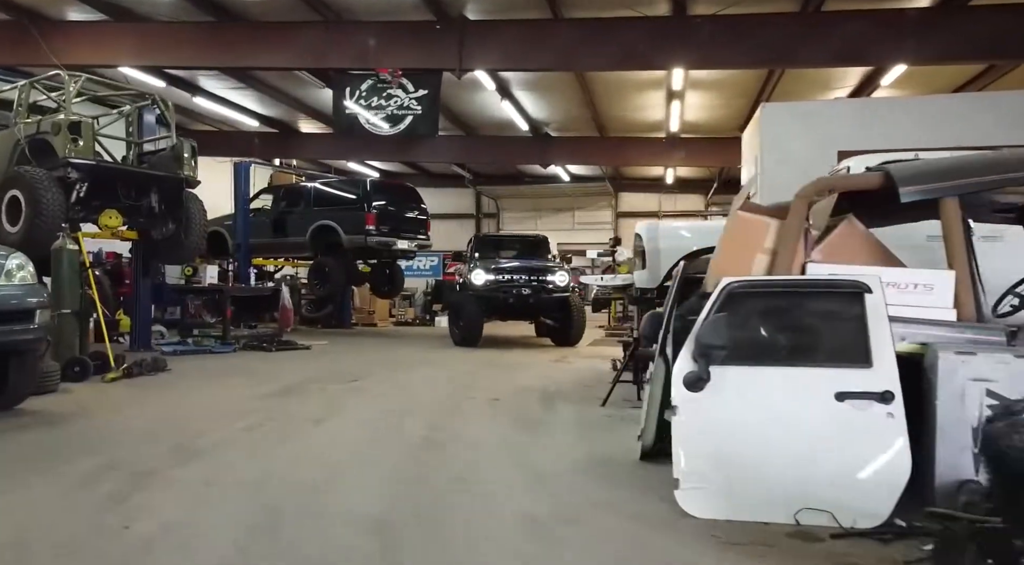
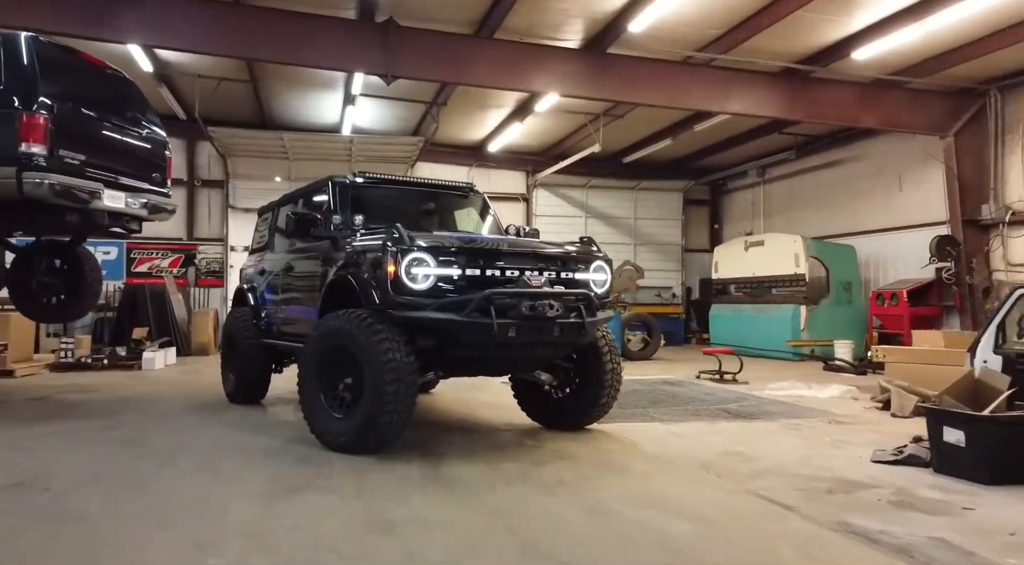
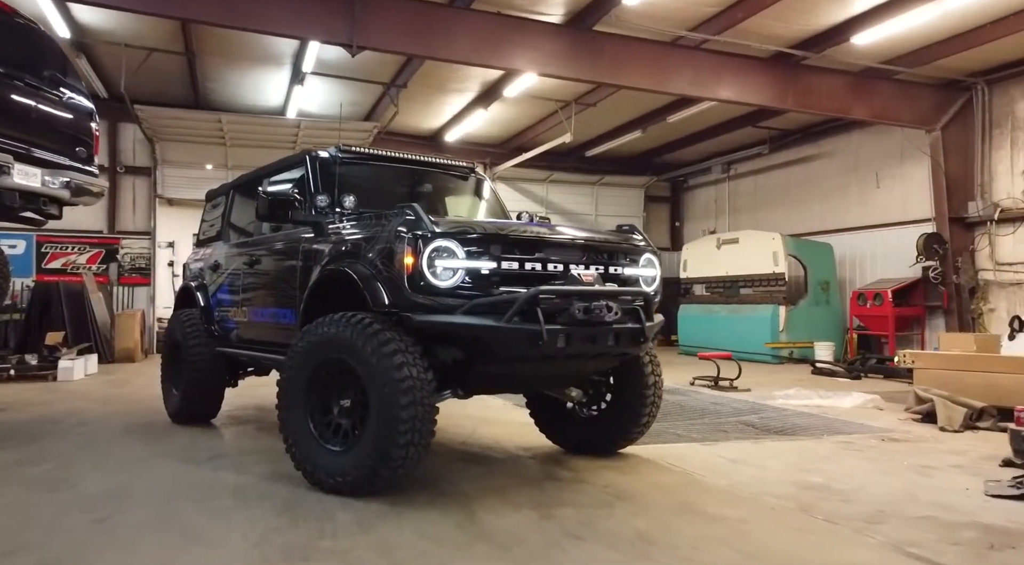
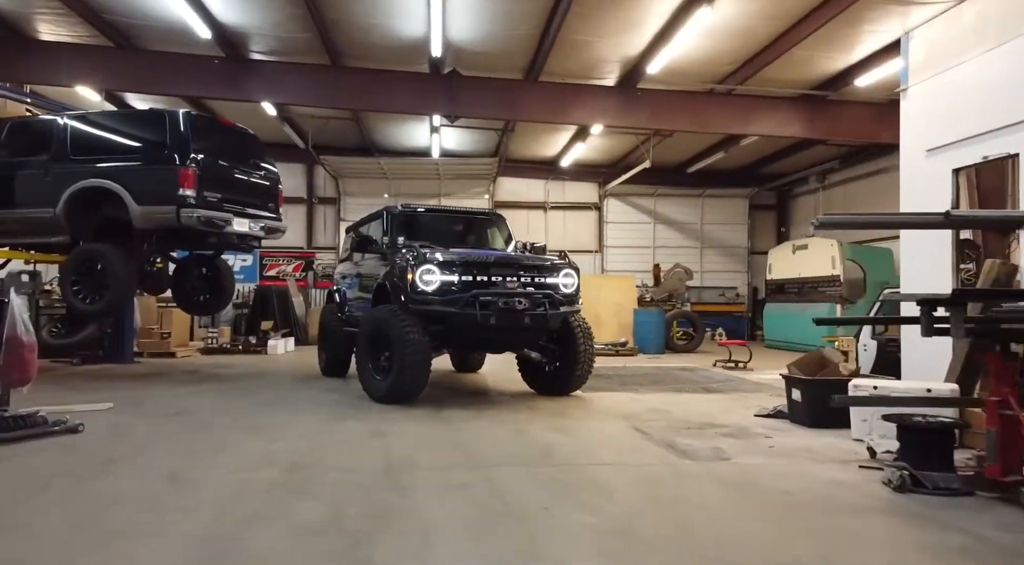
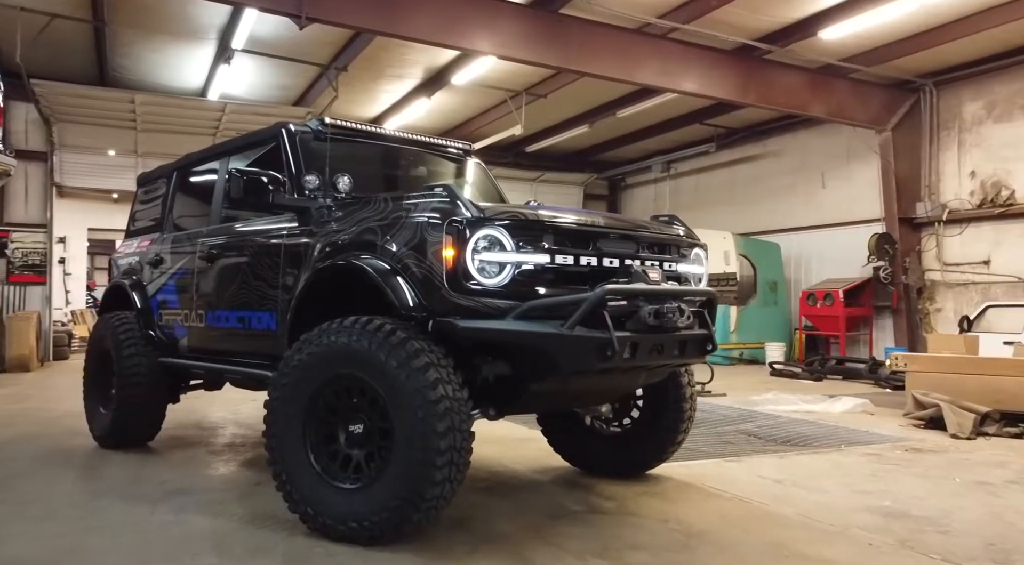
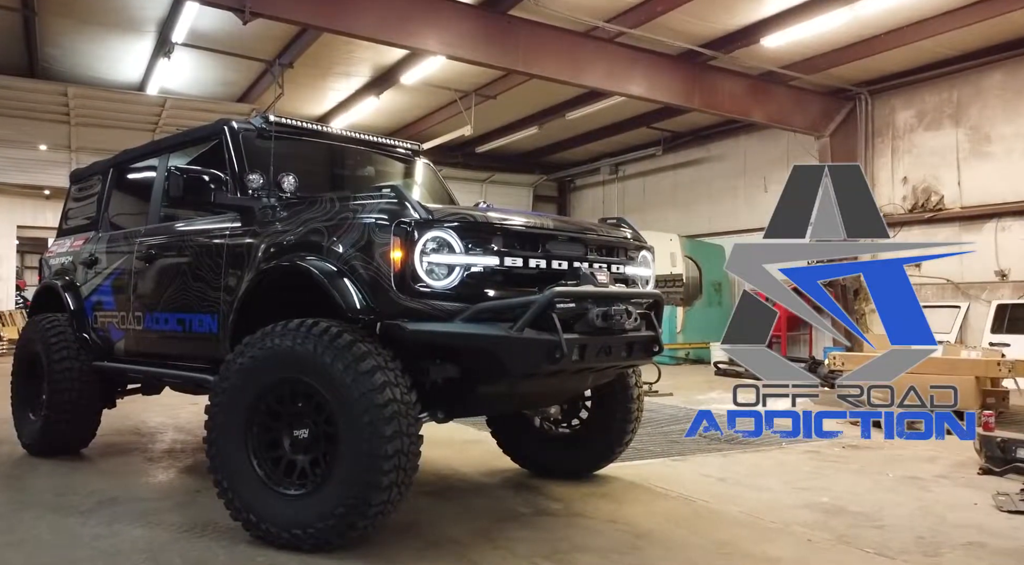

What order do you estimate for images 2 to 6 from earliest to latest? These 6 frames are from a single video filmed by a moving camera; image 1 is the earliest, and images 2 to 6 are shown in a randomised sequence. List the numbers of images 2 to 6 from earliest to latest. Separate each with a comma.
4, 2, 3, 5, 6
